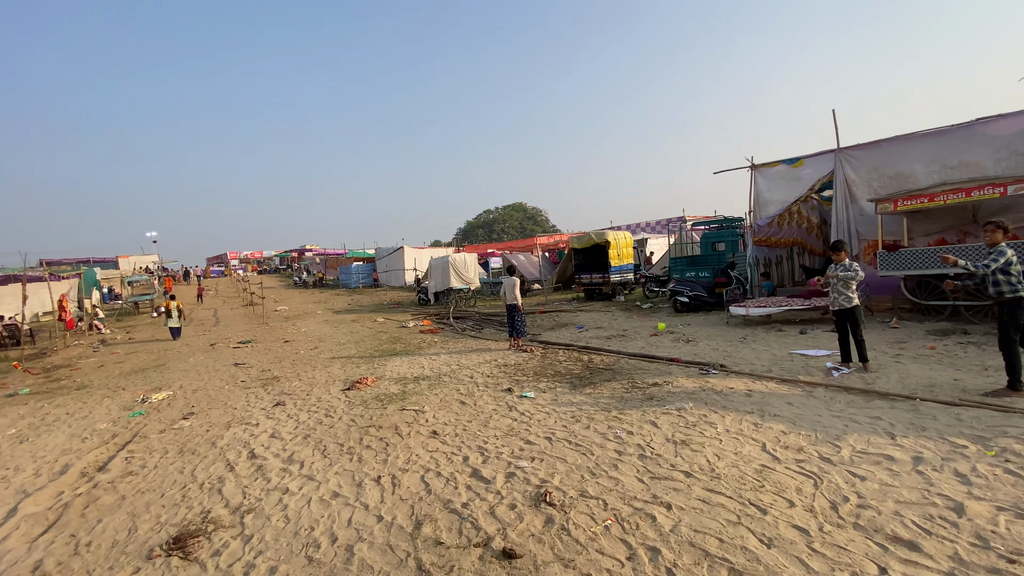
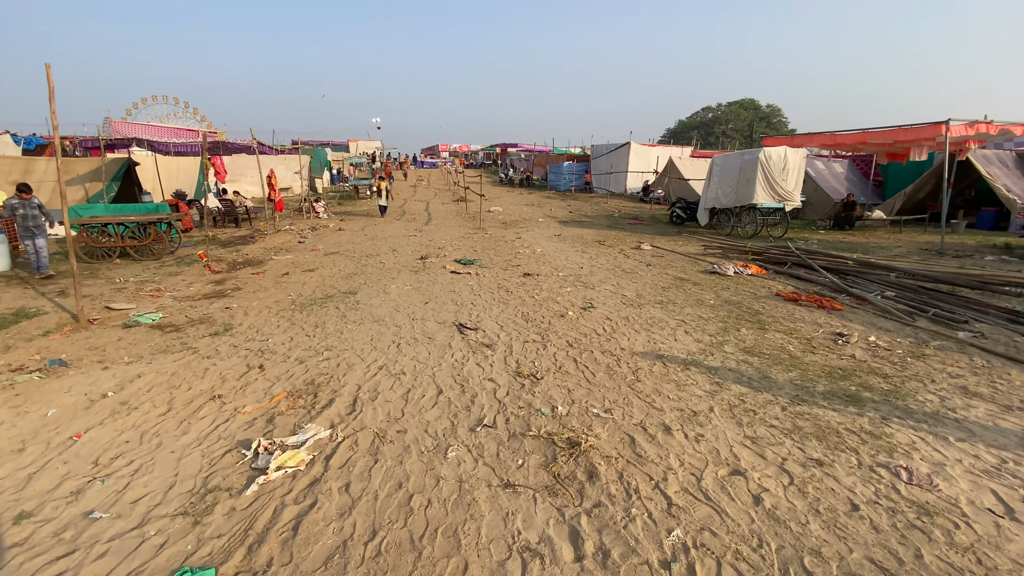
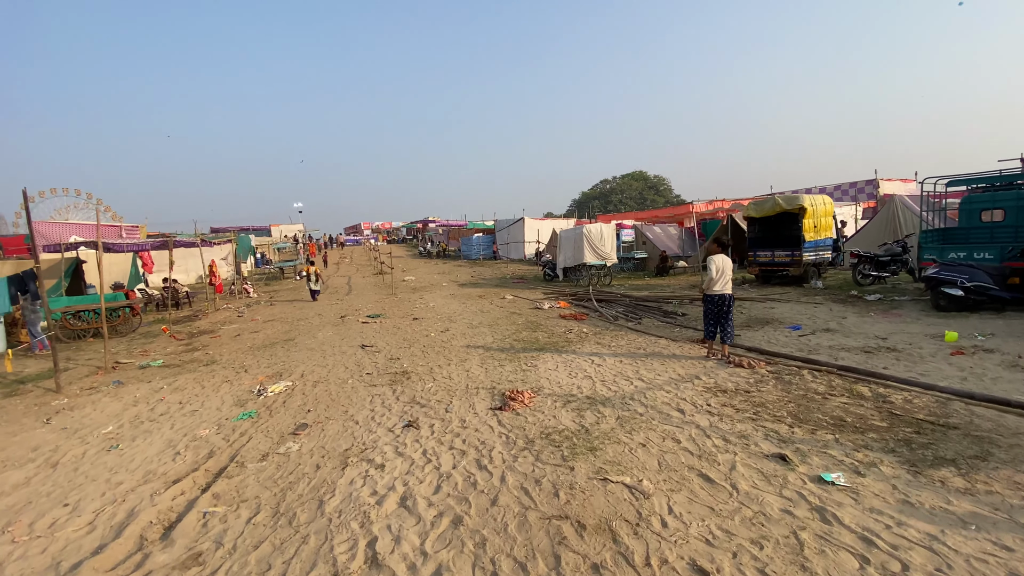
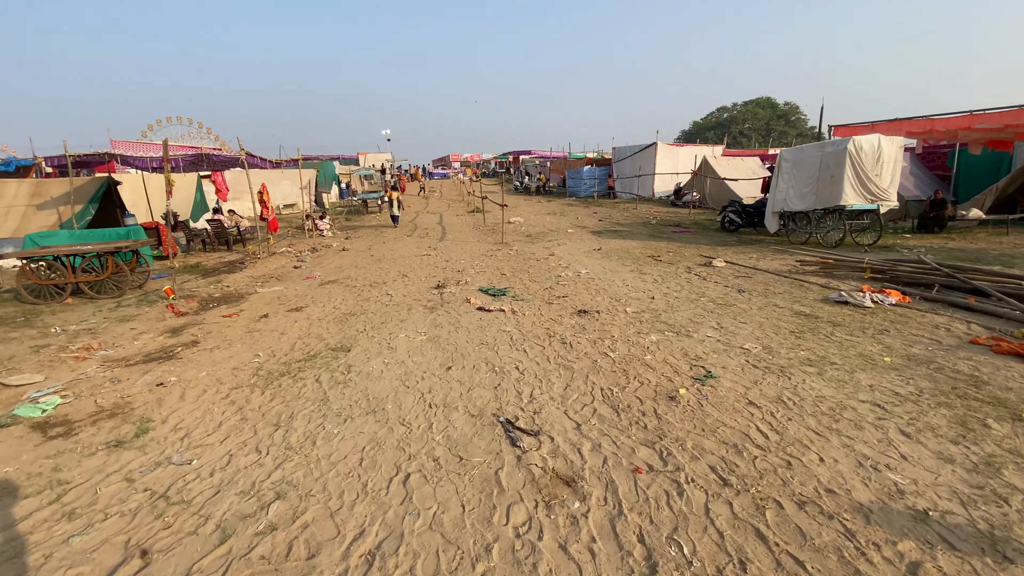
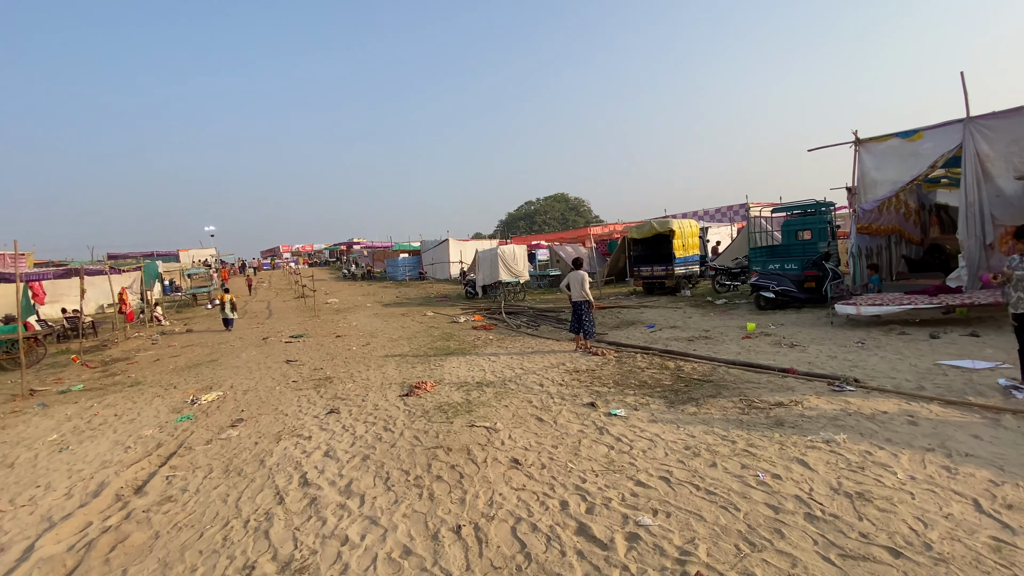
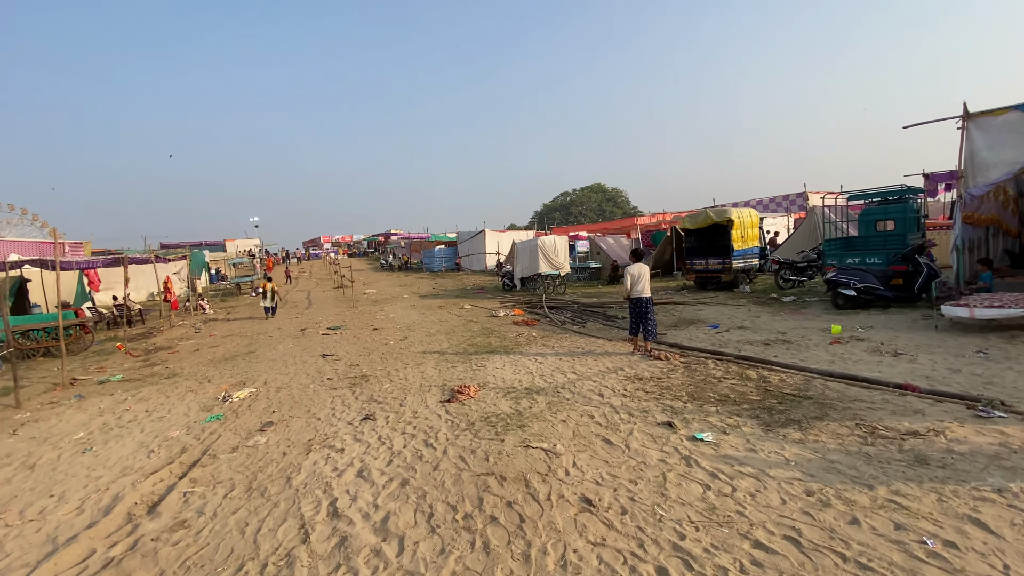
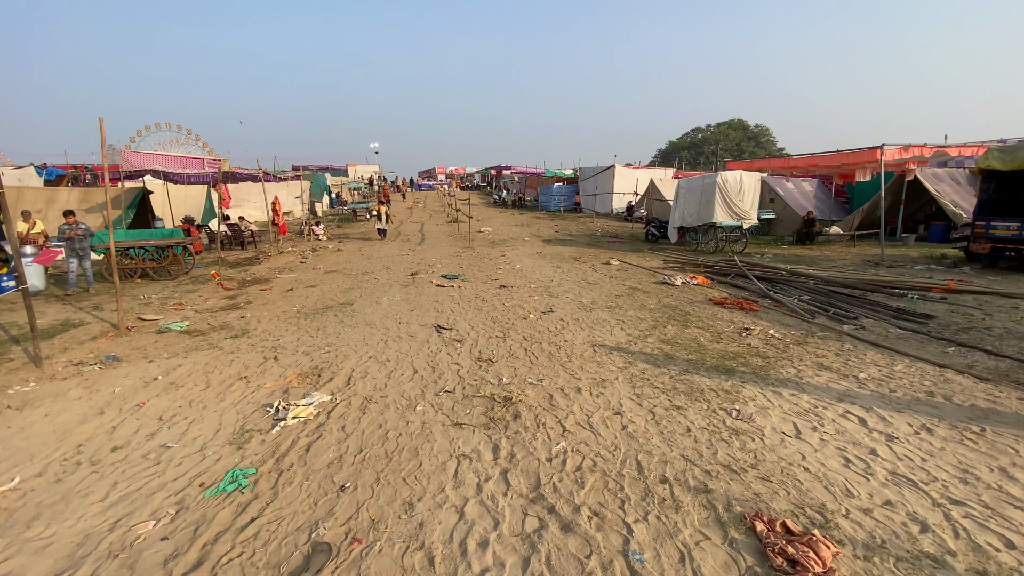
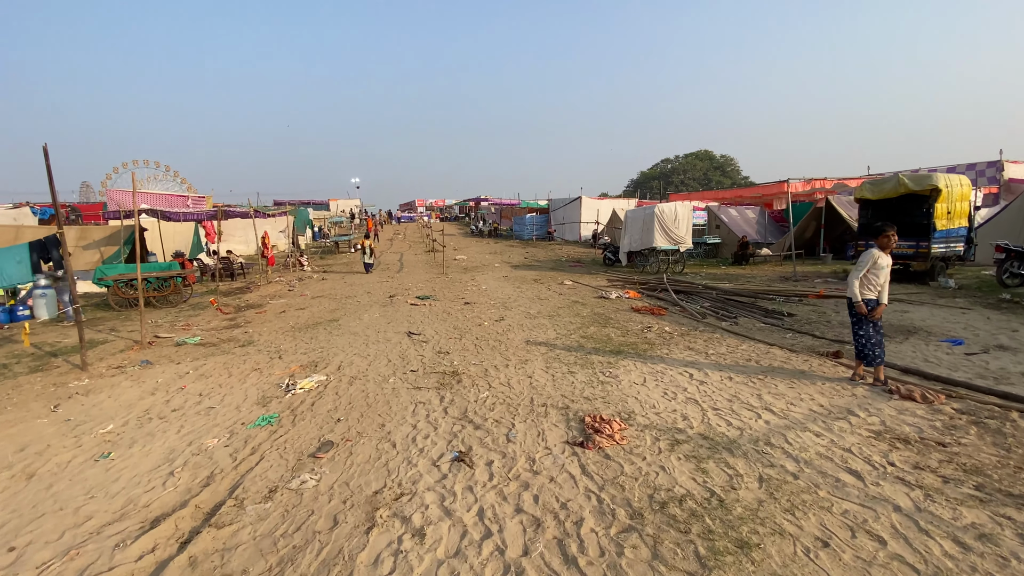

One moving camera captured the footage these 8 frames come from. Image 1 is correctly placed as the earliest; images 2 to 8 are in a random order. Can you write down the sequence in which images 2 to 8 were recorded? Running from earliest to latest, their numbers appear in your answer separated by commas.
5, 6, 3, 8, 7, 2, 4
